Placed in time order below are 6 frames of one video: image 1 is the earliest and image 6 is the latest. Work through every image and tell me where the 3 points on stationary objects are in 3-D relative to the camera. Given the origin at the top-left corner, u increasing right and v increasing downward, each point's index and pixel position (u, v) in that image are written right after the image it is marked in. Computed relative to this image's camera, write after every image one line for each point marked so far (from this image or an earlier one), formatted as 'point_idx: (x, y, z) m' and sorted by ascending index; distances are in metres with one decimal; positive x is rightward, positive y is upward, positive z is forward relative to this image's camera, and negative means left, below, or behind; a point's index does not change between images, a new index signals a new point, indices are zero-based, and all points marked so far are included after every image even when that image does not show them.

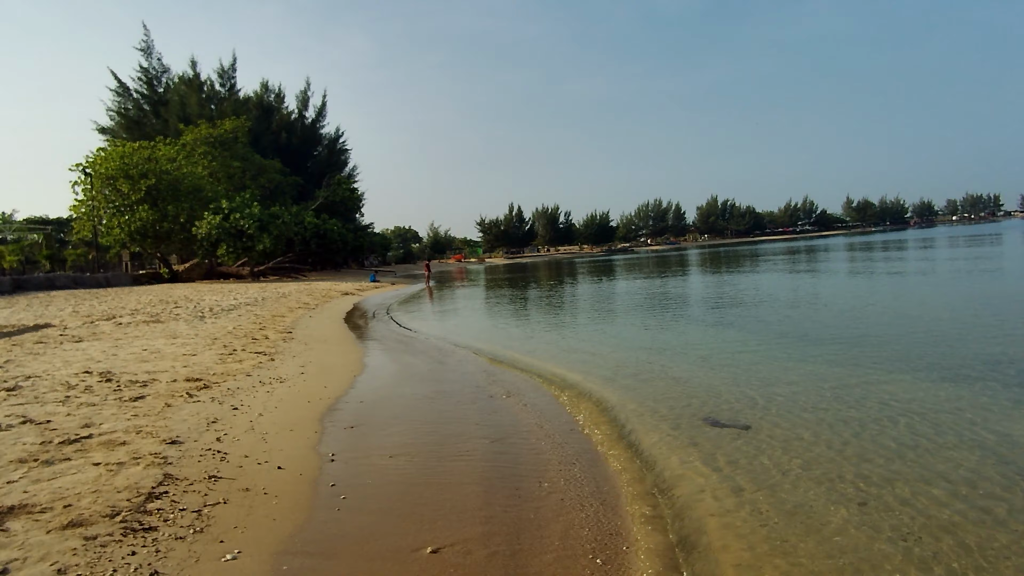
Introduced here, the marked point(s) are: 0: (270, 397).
0: (-3.6, -1.7, +9.3) m
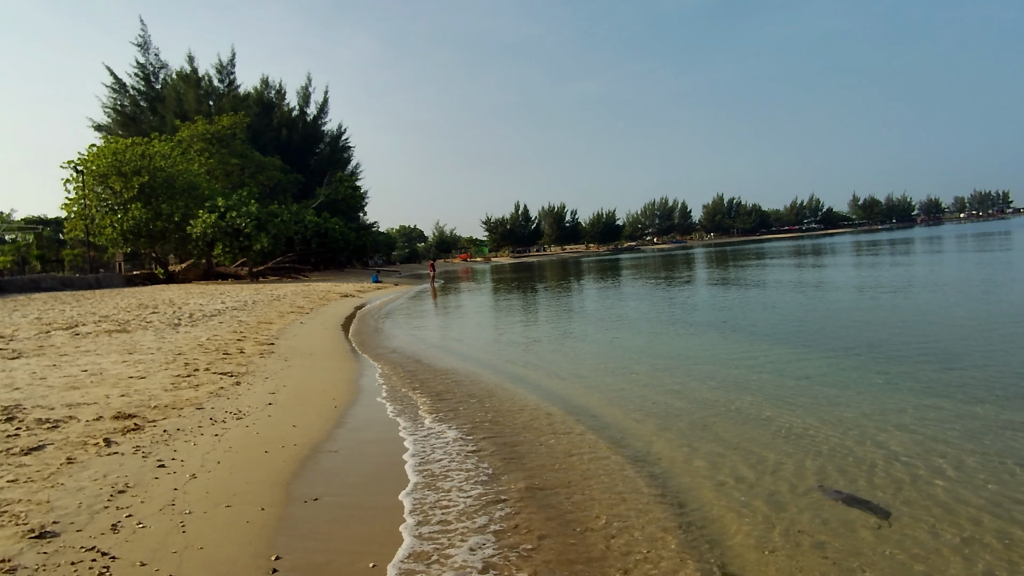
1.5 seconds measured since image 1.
0: (-3.4, -1.8, +7.1) m
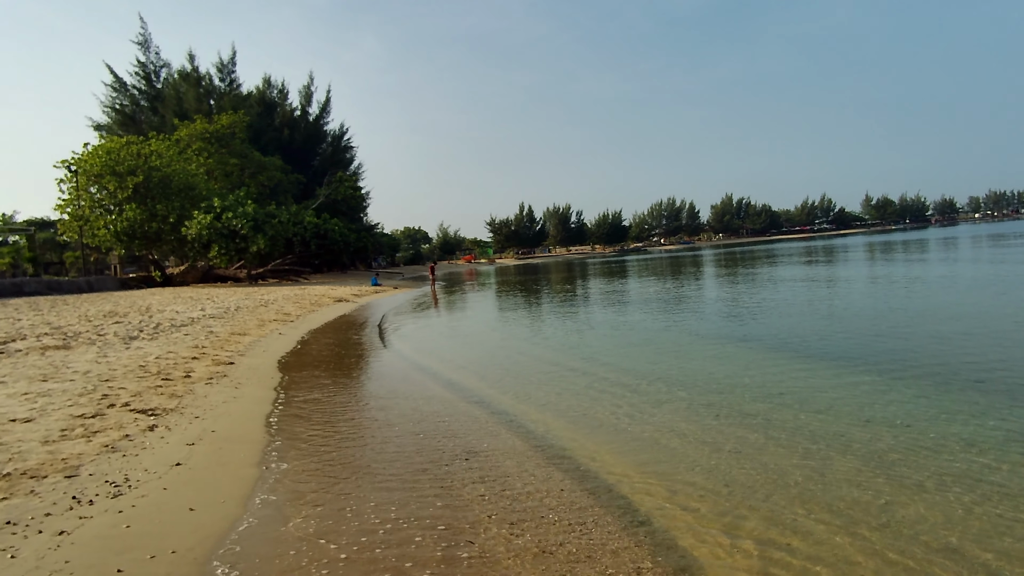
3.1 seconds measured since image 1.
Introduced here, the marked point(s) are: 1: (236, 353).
0: (-3.4, -2.0, +4.6) m
1: (-6.9, -1.6, +15.4) m
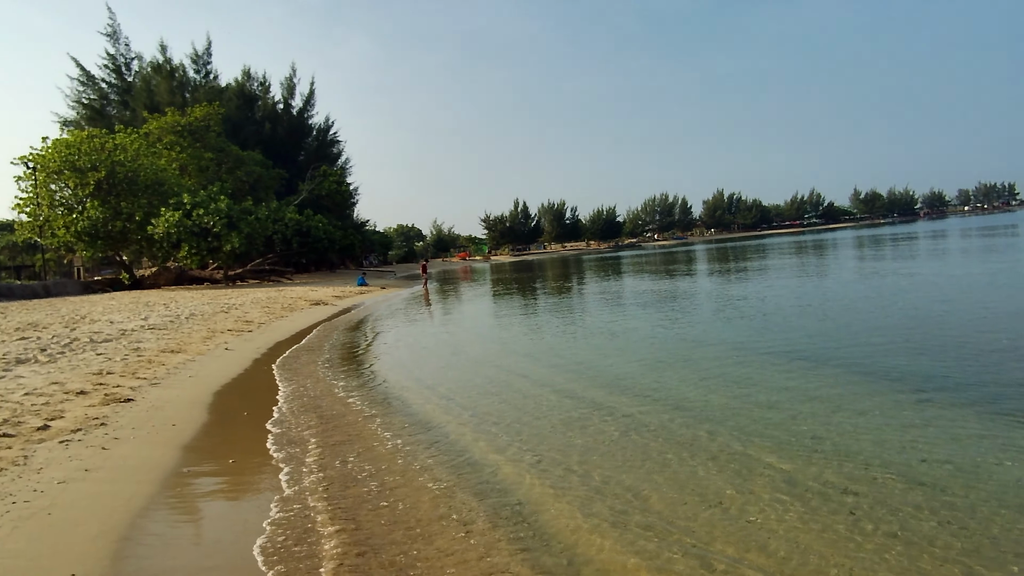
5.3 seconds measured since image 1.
0: (-3.3, -2.1, +1.1) m
1: (-7.0, -1.8, +11.8) m
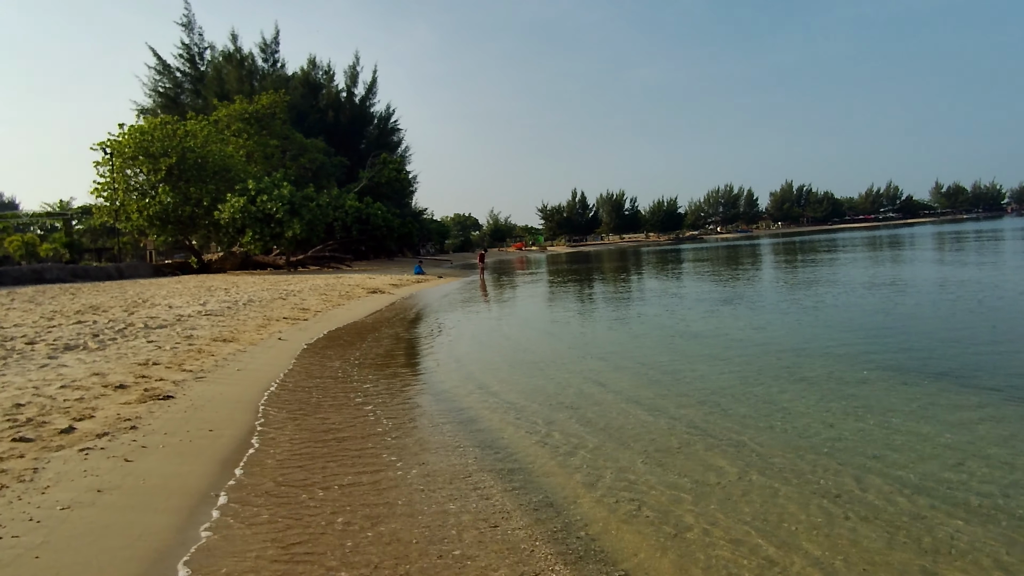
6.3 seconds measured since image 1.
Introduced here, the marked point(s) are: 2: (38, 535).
0: (-3.0, -2.1, 0.0) m
1: (-5.7, -1.6, +11.0) m
2: (-3.7, -1.9, +4.8) m
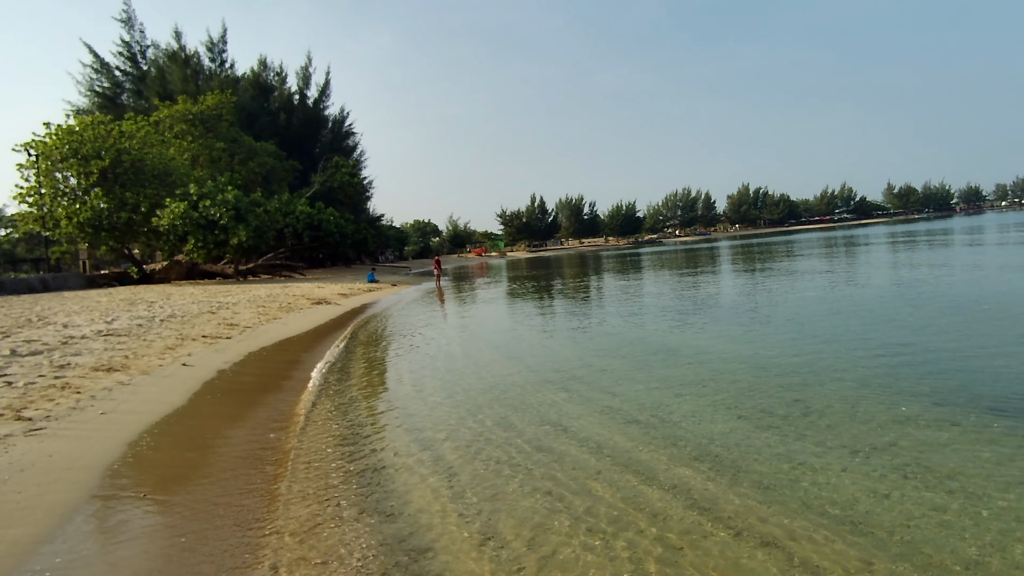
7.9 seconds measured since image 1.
0: (-3.1, -2.2, -2.8) m
1: (-6.4, -1.8, +8.1) m
2: (-4.0, -2.0, +2.0) m
